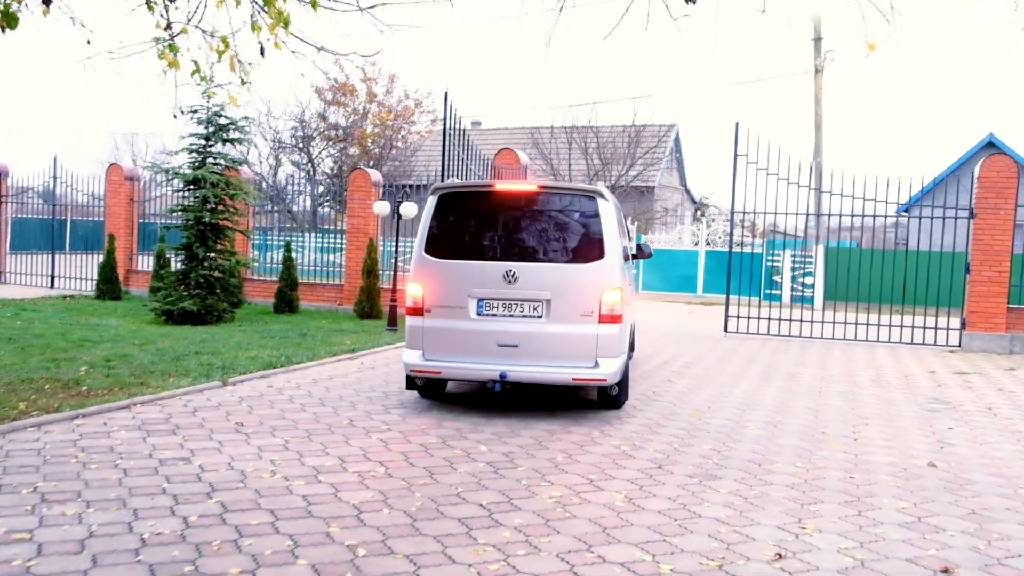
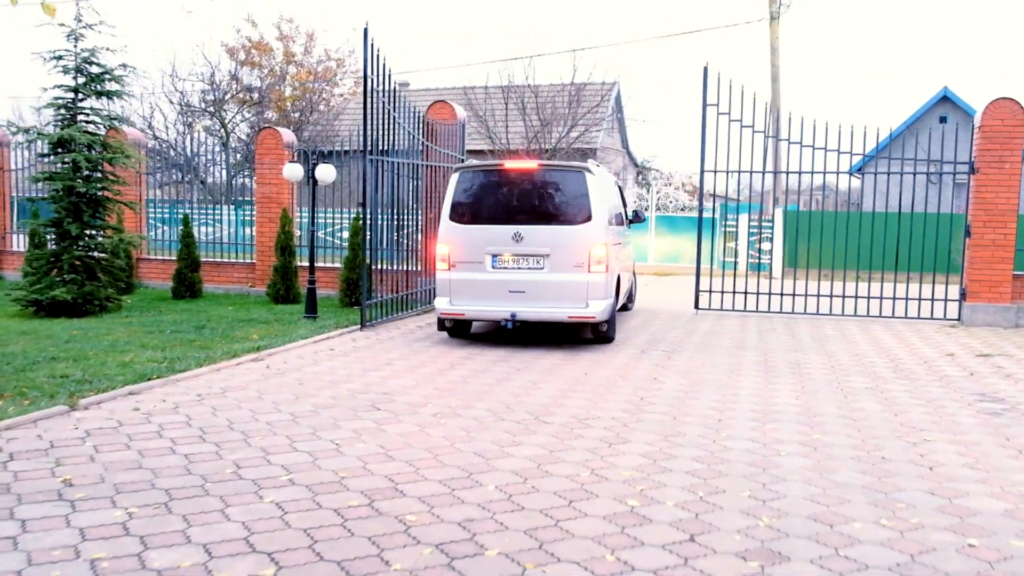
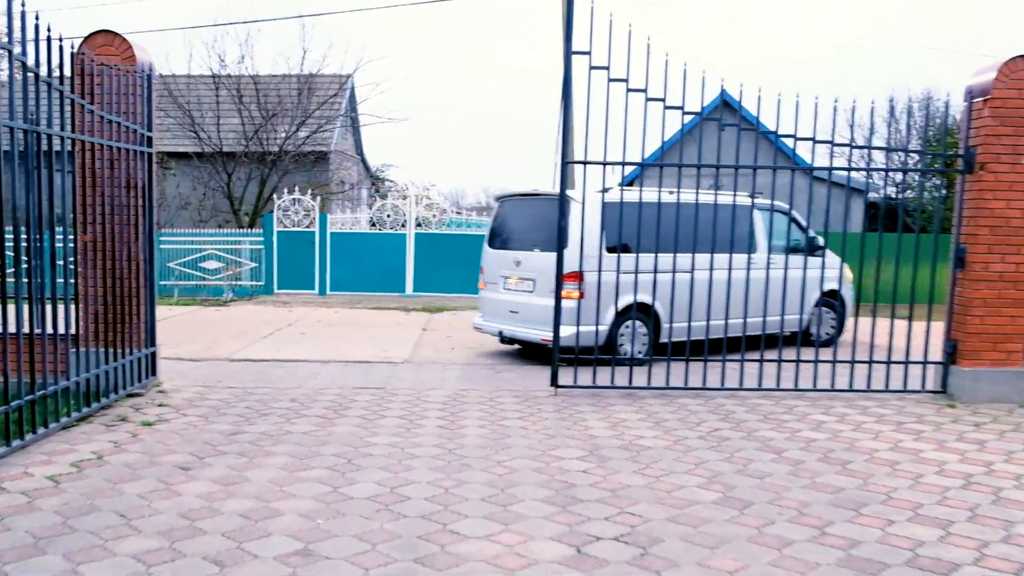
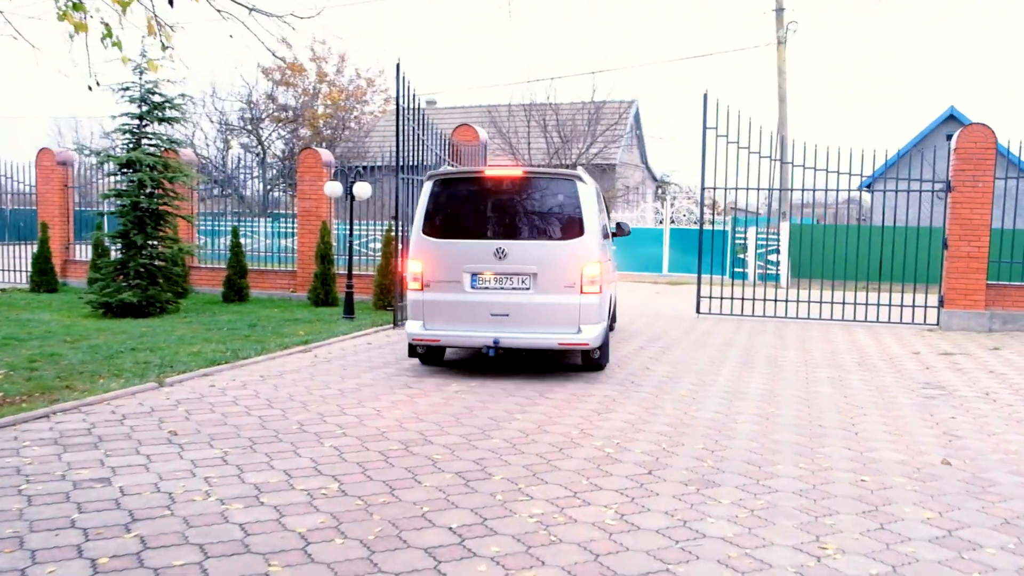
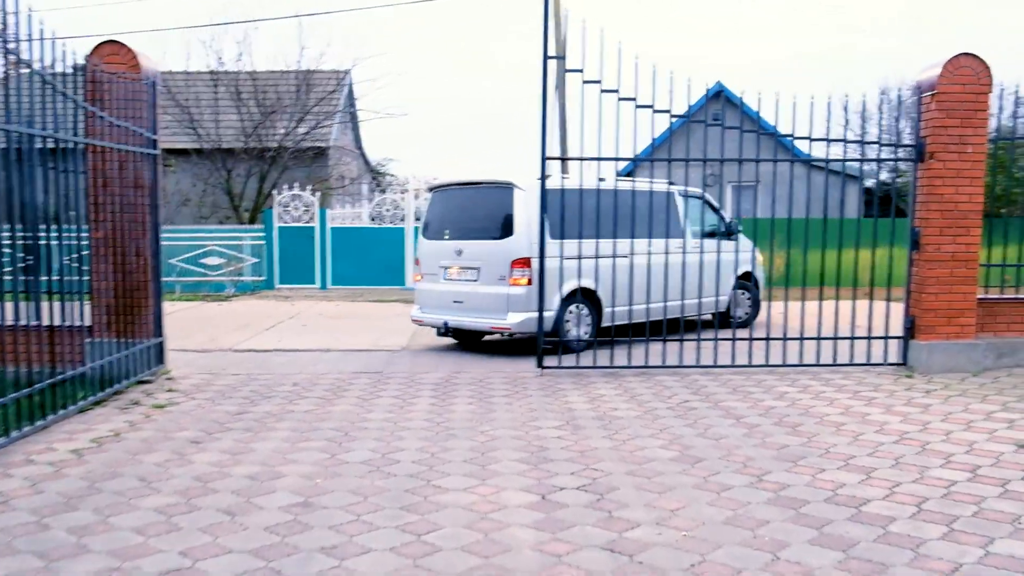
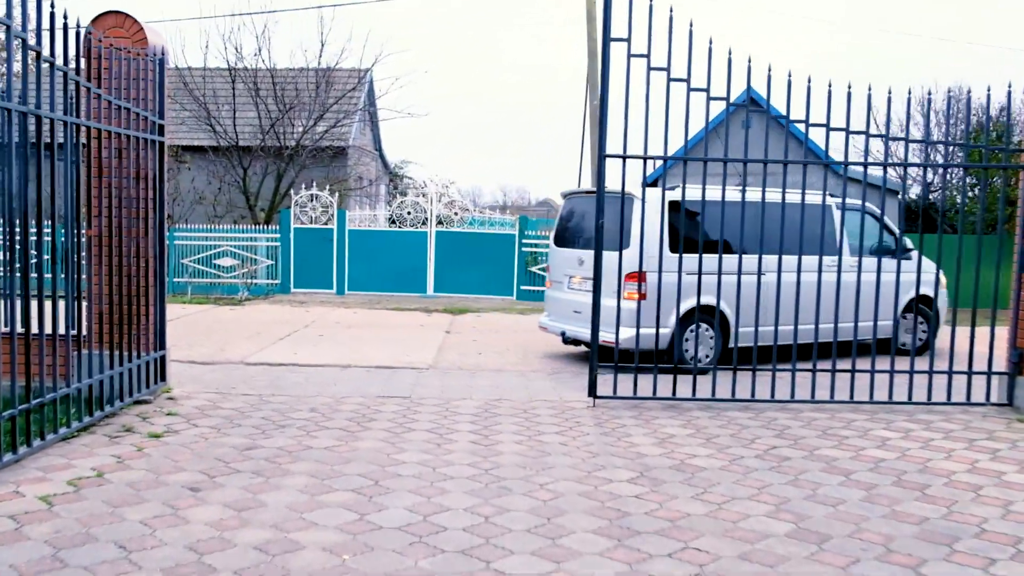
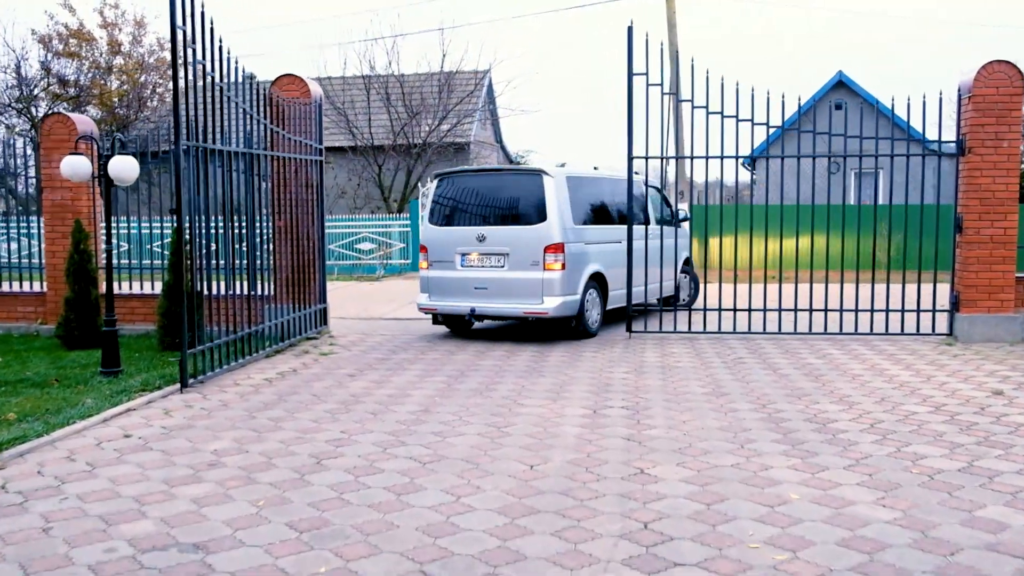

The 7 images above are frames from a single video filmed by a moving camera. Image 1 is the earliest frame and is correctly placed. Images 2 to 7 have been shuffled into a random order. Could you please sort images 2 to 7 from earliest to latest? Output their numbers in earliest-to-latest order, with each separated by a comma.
4, 2, 7, 5, 3, 6
